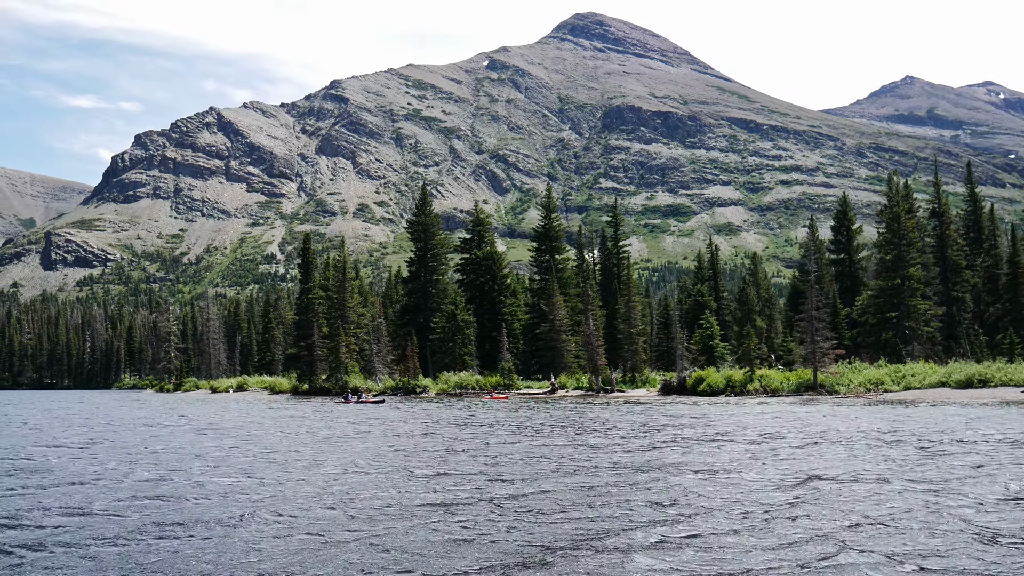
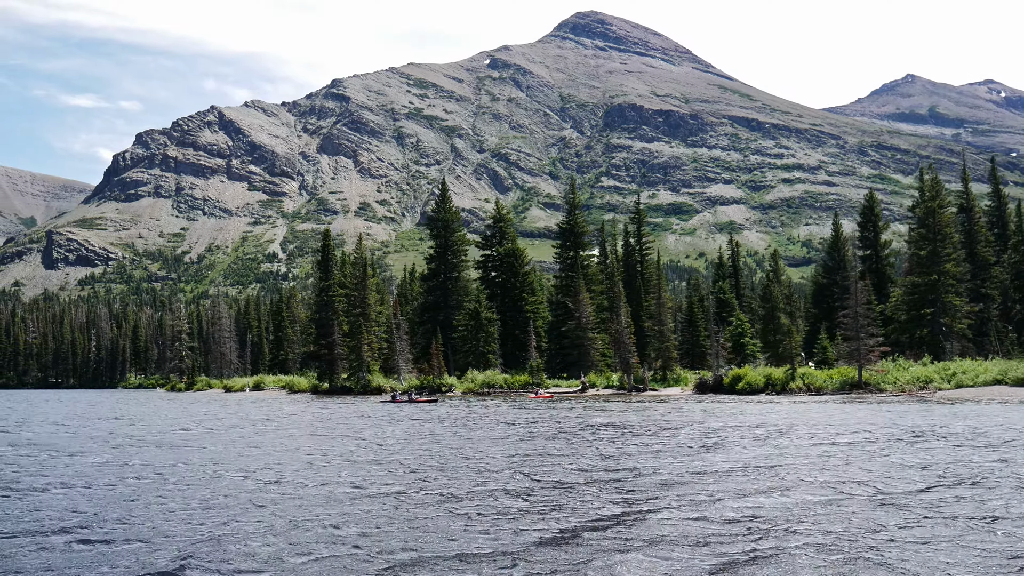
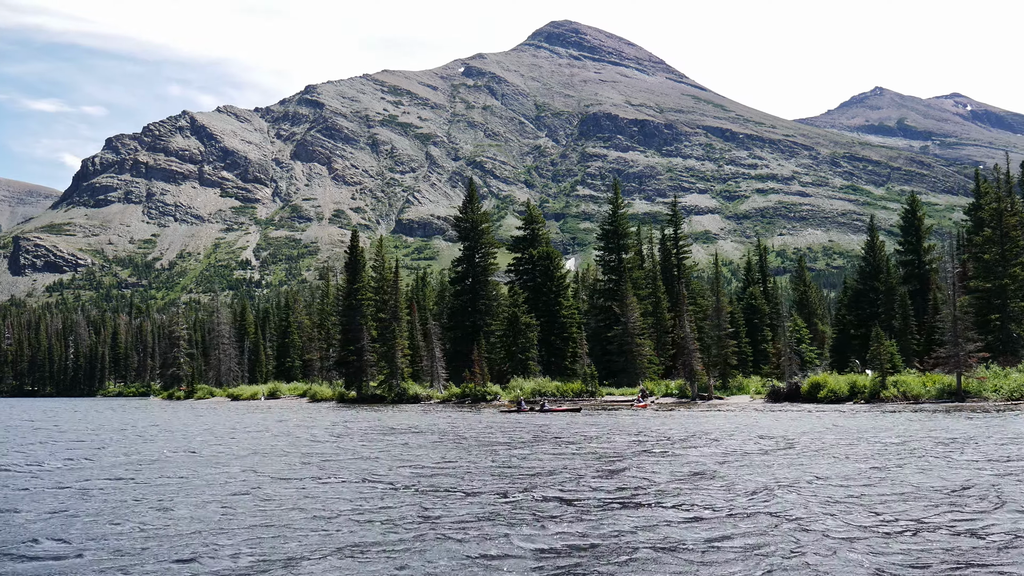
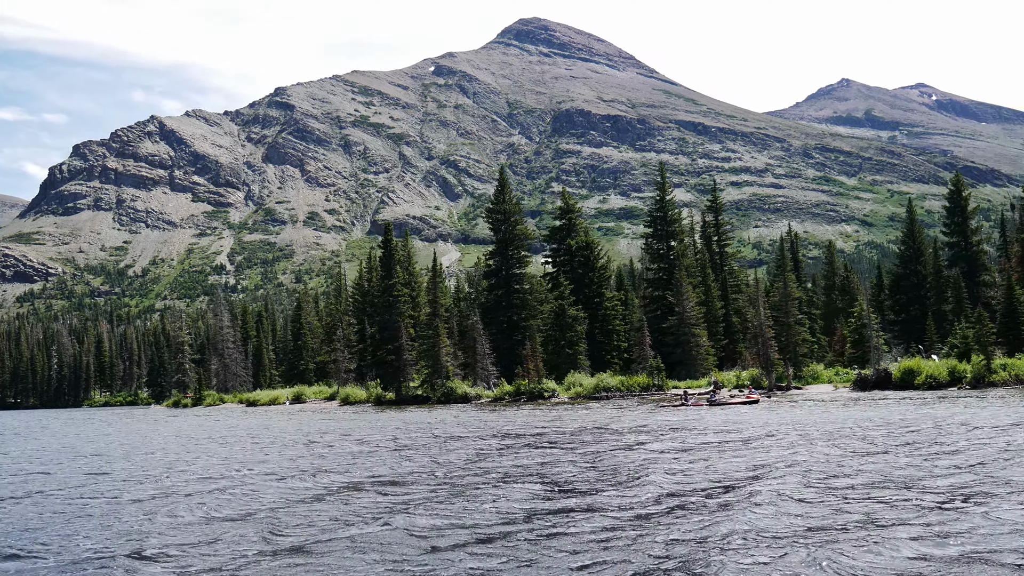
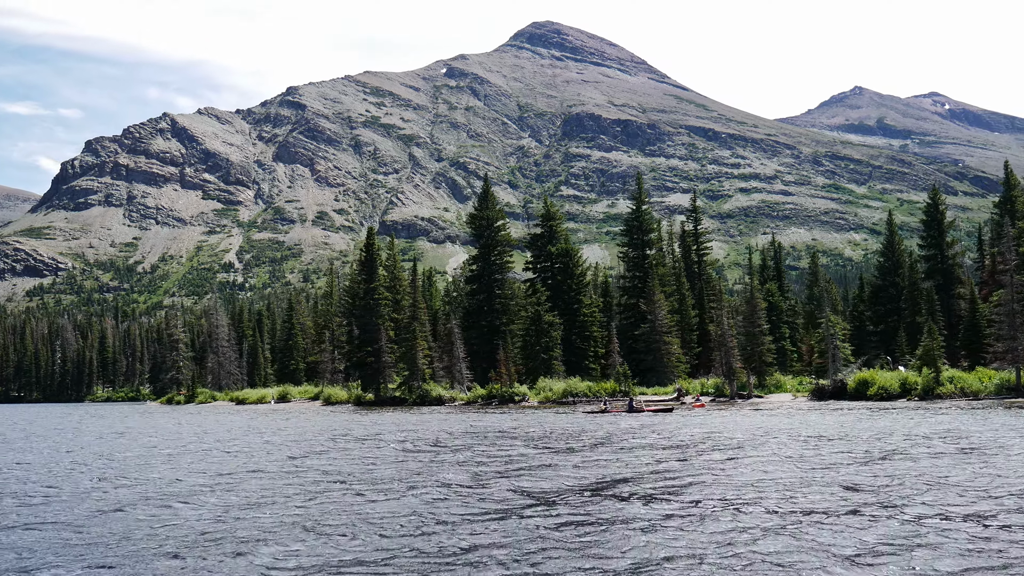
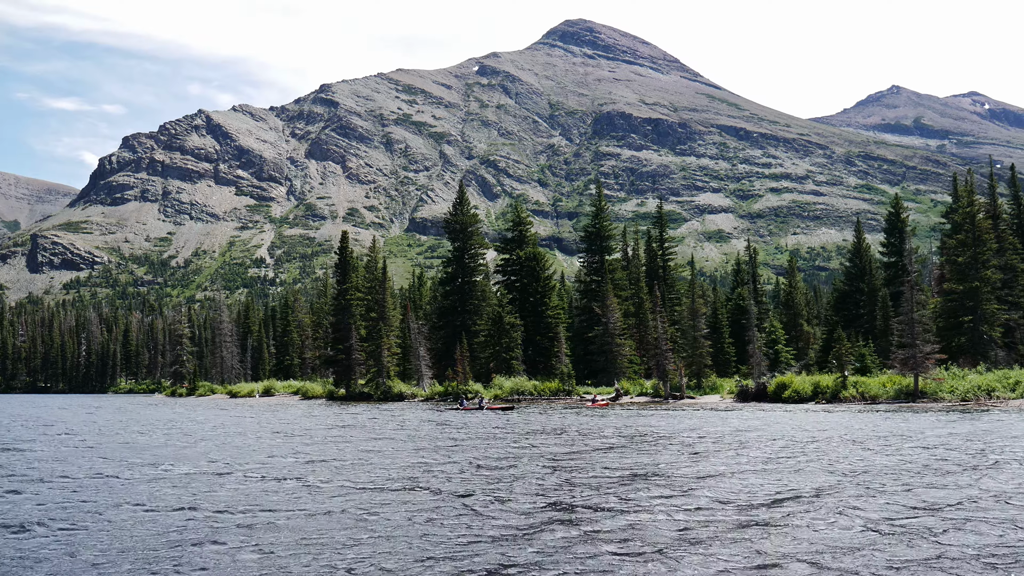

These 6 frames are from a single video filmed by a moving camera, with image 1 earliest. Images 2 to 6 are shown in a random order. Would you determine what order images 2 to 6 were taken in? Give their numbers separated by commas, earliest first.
2, 6, 3, 5, 4
